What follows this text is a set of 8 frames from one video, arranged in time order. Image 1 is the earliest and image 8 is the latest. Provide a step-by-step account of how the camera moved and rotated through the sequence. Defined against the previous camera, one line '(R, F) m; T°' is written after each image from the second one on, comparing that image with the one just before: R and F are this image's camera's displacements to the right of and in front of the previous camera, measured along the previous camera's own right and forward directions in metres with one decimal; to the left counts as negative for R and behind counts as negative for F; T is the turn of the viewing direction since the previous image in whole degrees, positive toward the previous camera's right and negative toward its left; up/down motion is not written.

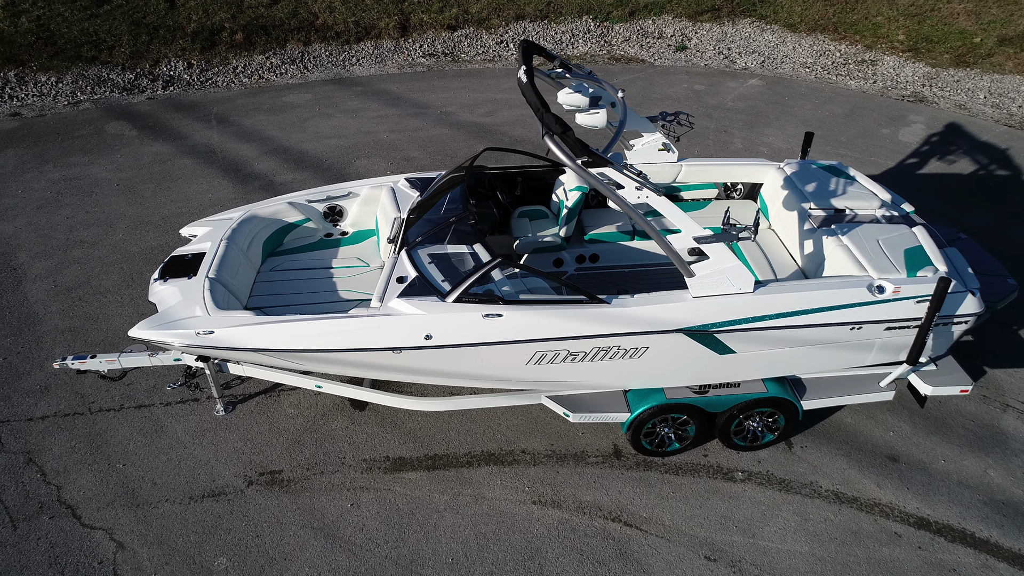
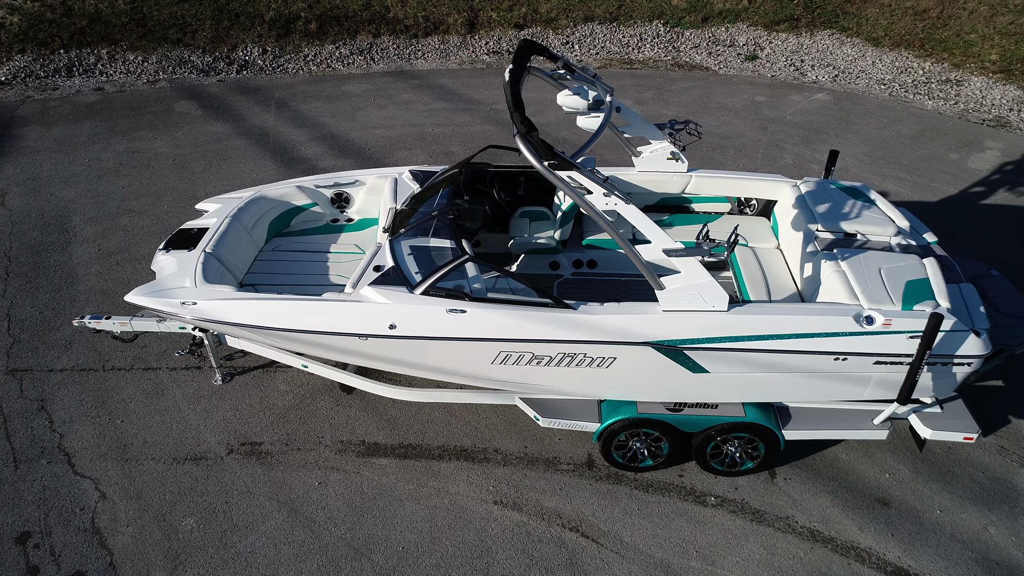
(+0.6, 0.0) m; -7°
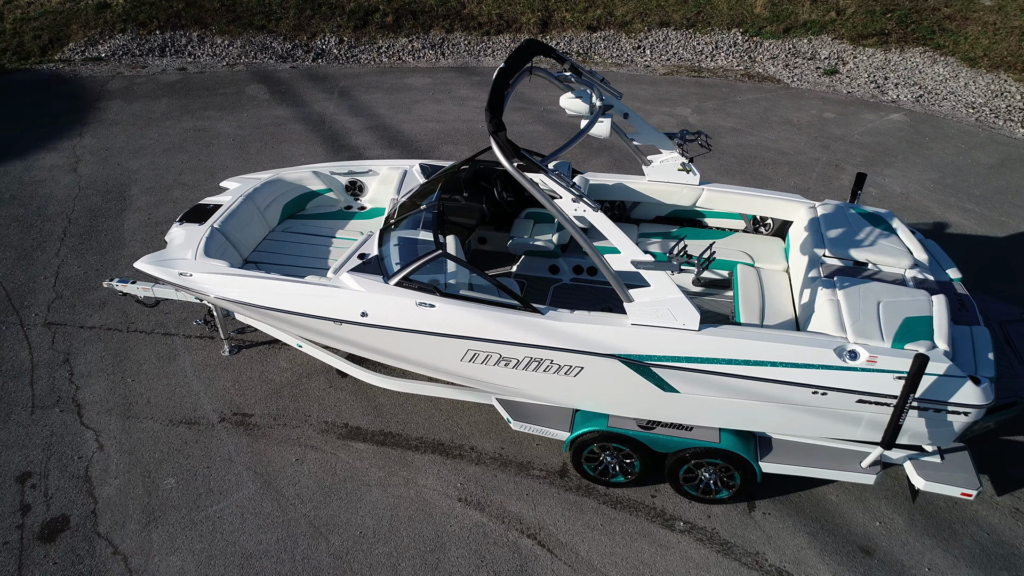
(+0.6, +0.1) m; -7°
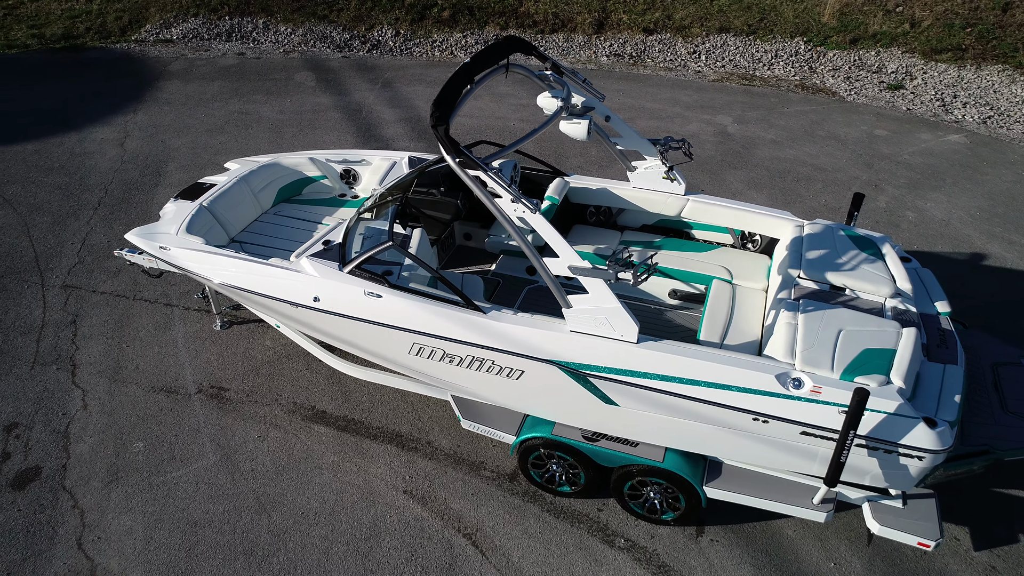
(+0.7, +0.1) m; -6°
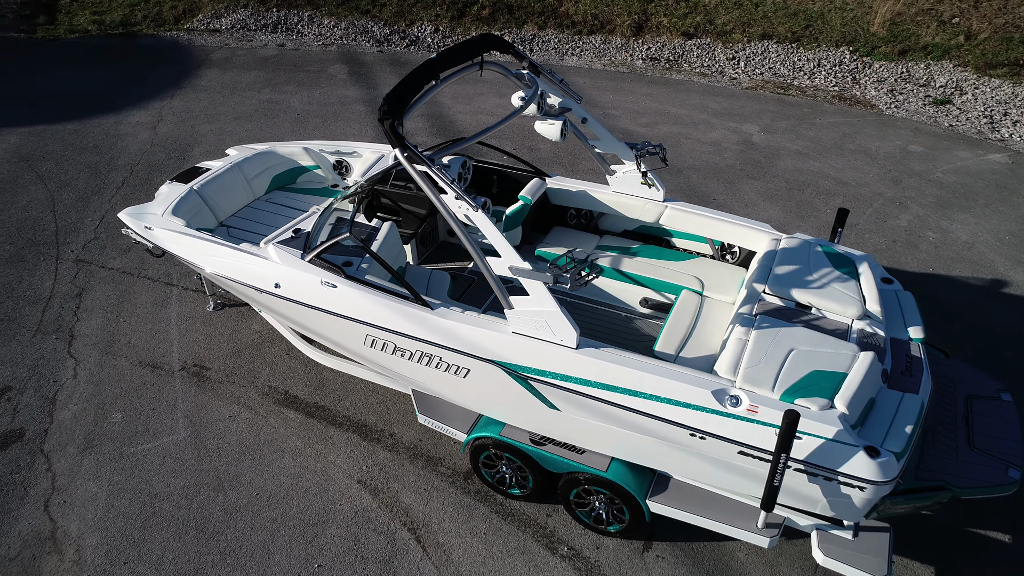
(+0.6, 0.0) m; -5°
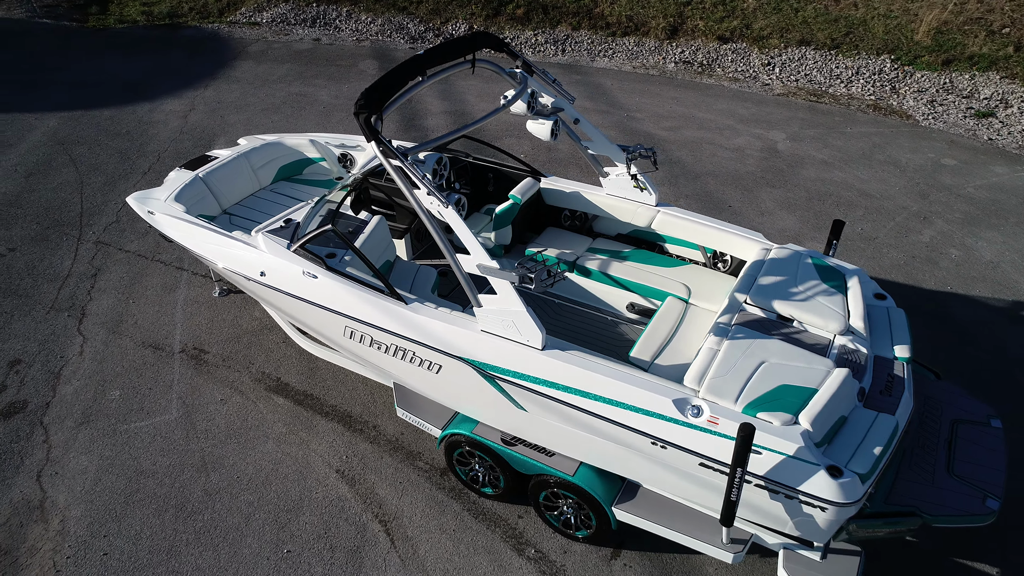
(+0.4, 0.0) m; -4°
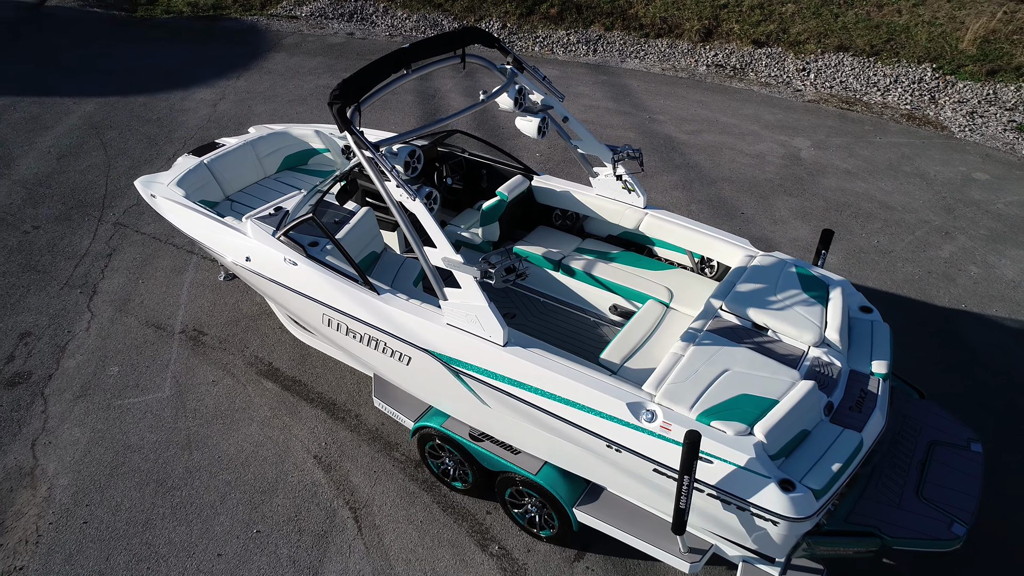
(+0.4, 0.0) m; -4°
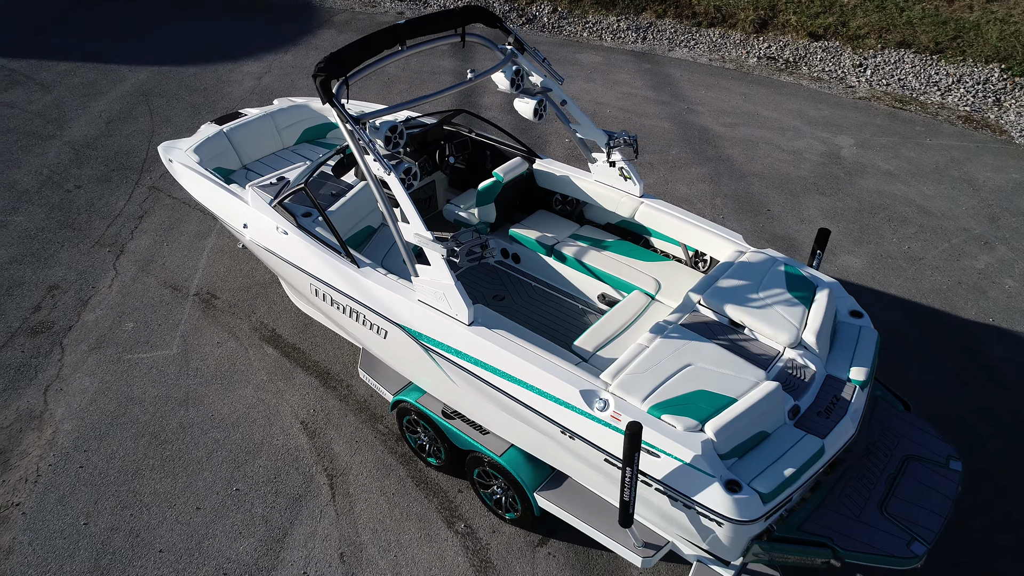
(+0.5, 0.0) m; -5°
